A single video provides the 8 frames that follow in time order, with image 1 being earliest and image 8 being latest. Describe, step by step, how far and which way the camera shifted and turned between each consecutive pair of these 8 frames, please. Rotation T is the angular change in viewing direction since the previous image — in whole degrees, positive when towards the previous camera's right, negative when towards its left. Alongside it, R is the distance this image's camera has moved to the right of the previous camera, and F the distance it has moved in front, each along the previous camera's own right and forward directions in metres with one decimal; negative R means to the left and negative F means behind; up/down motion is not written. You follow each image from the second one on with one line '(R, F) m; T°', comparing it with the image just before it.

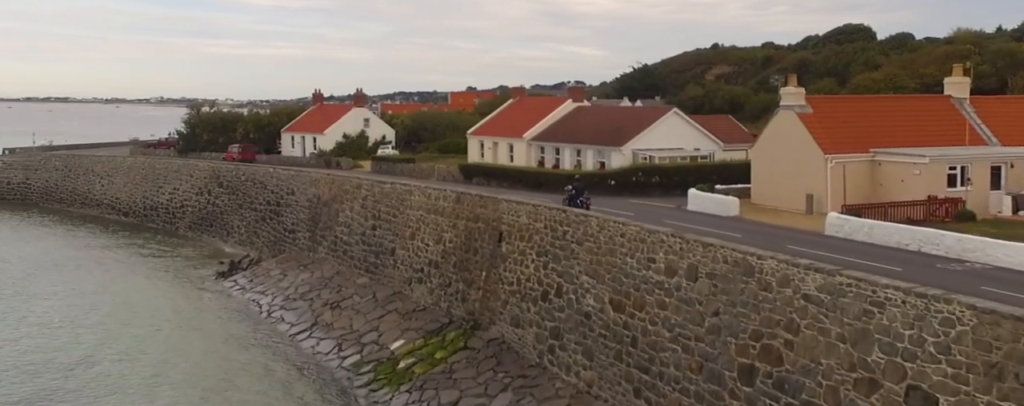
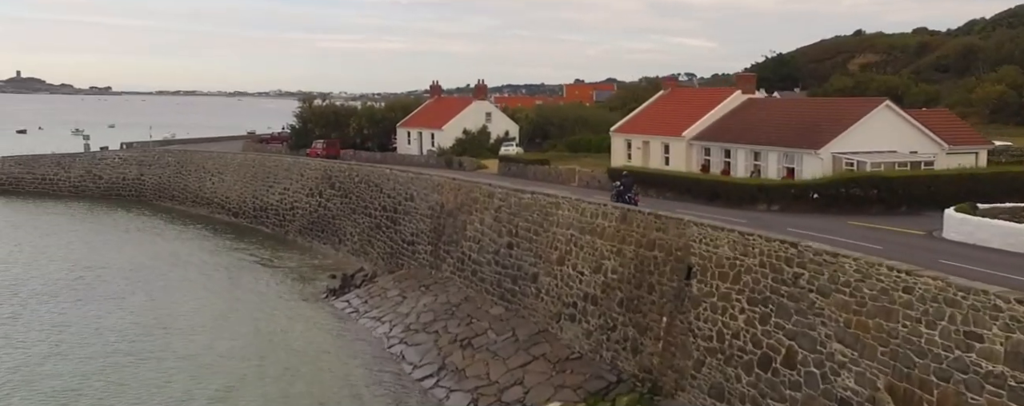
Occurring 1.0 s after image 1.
(-1.7, +4.7) m; -7°
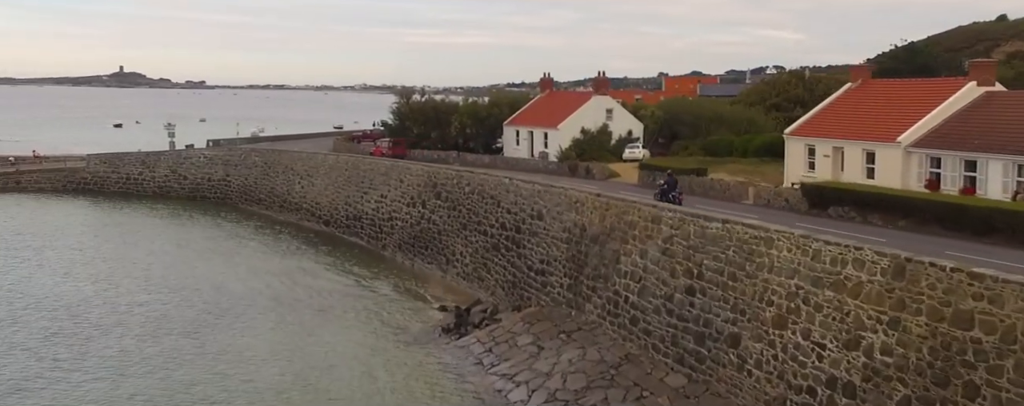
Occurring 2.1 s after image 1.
(-2.1, +5.3) m; -6°
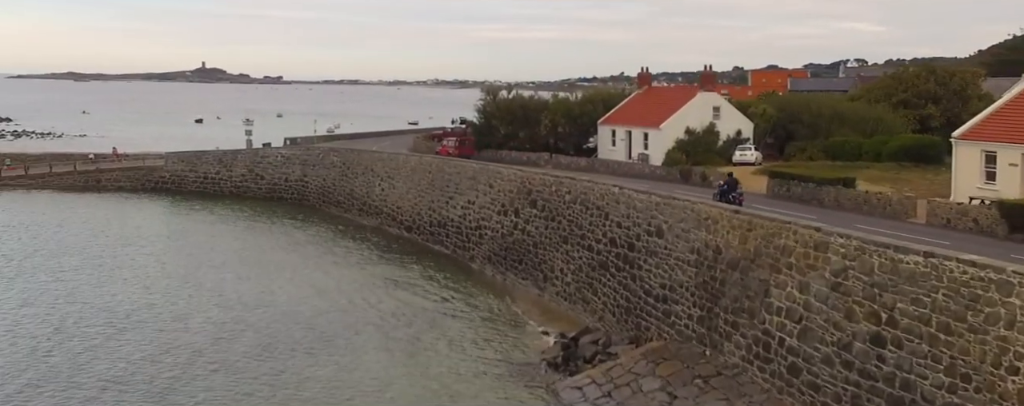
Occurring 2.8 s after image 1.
(-1.2, +3.0) m; -5°
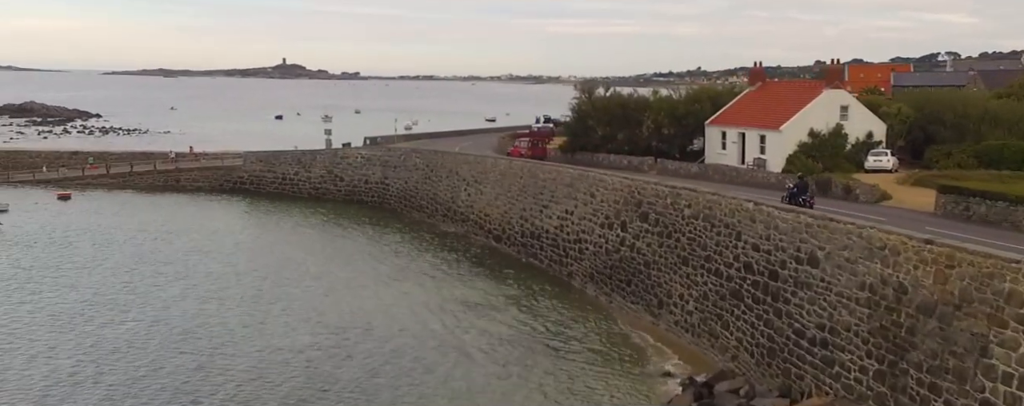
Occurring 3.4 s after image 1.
(-1.1, +3.0) m; -5°
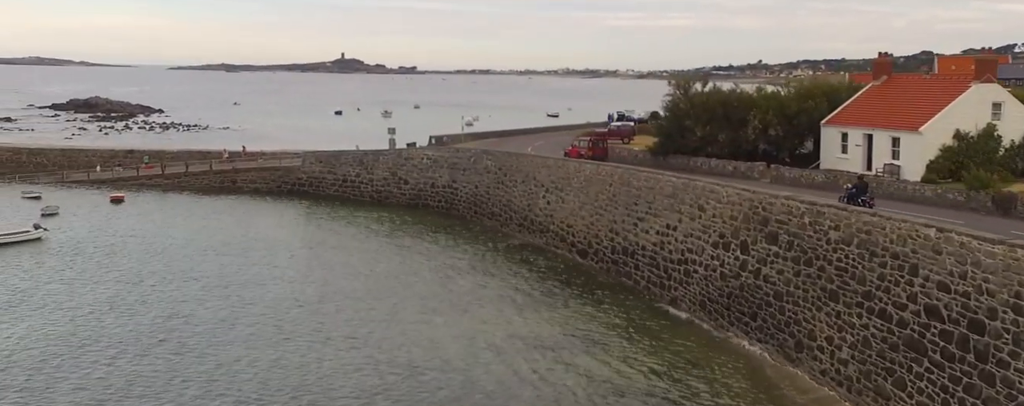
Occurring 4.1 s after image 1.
(-1.2, +3.7) m; -4°
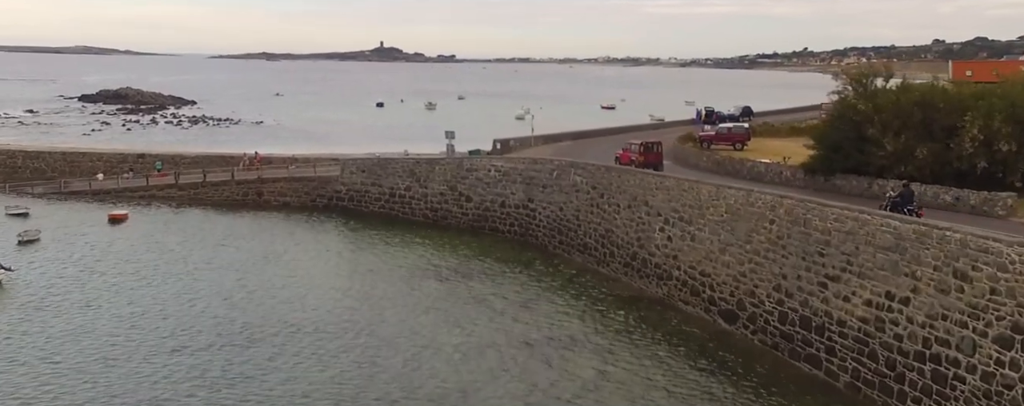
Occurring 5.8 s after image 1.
(-2.2, +8.4) m; -3°
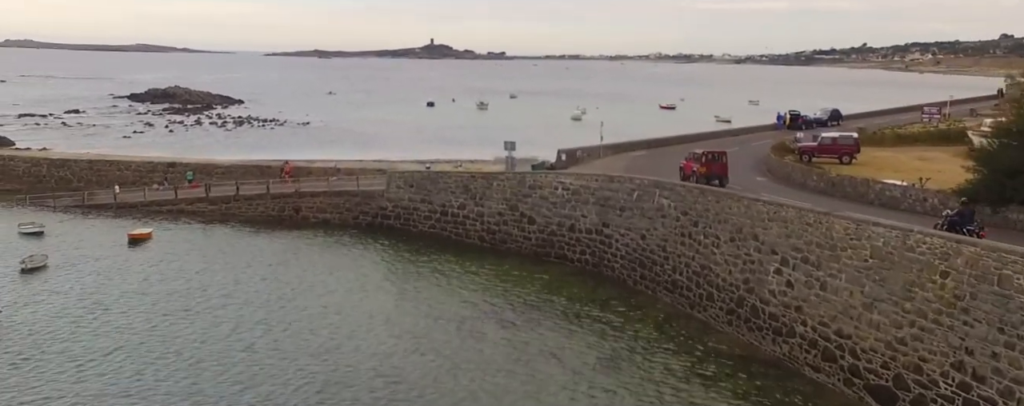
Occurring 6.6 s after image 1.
(-0.8, +4.6) m; -3°
